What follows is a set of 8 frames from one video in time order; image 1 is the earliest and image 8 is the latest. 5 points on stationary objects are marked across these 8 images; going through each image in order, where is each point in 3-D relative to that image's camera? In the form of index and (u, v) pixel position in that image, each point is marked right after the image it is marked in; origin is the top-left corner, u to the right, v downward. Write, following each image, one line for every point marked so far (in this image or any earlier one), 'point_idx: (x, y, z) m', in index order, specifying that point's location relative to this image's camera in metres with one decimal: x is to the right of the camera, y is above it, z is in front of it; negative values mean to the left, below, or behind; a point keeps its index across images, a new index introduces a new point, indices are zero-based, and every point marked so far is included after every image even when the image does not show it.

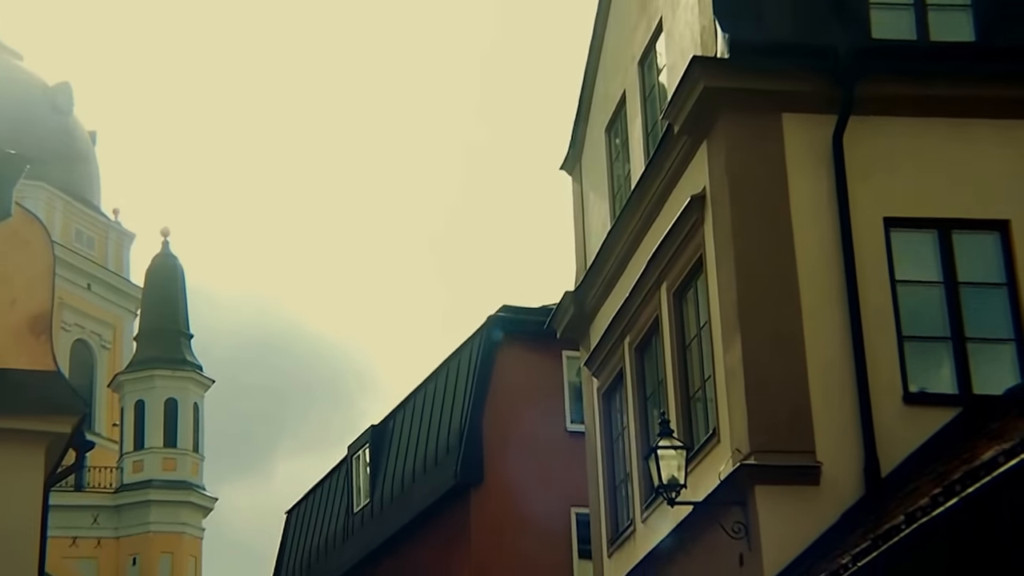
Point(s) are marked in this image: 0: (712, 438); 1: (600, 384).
0: (+2.2, -1.7, +15.5) m
1: (+1.1, -1.2, +18.9) m
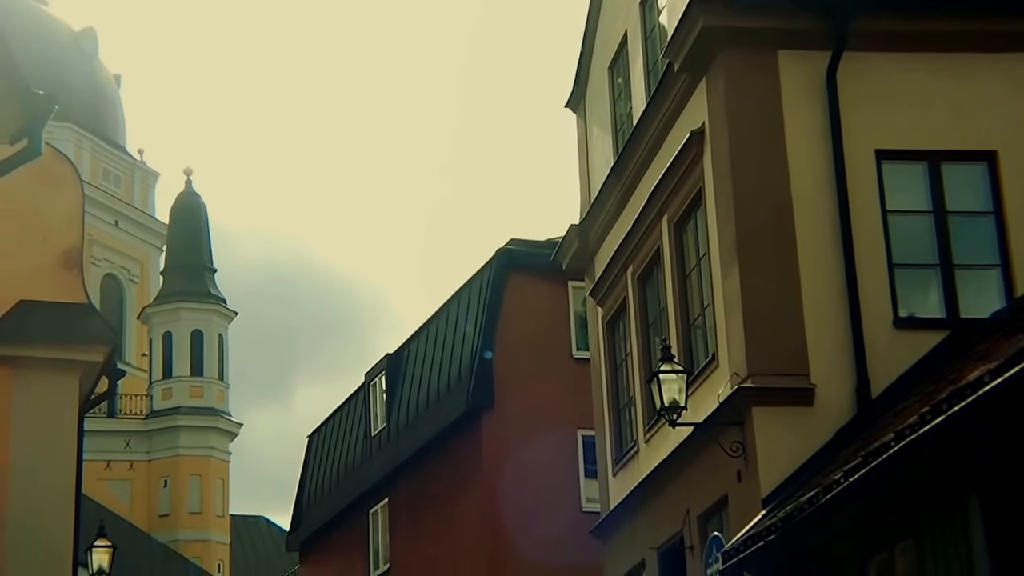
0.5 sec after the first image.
0: (+2.3, -0.9, +16.2) m
1: (+1.3, -0.3, +19.7) m
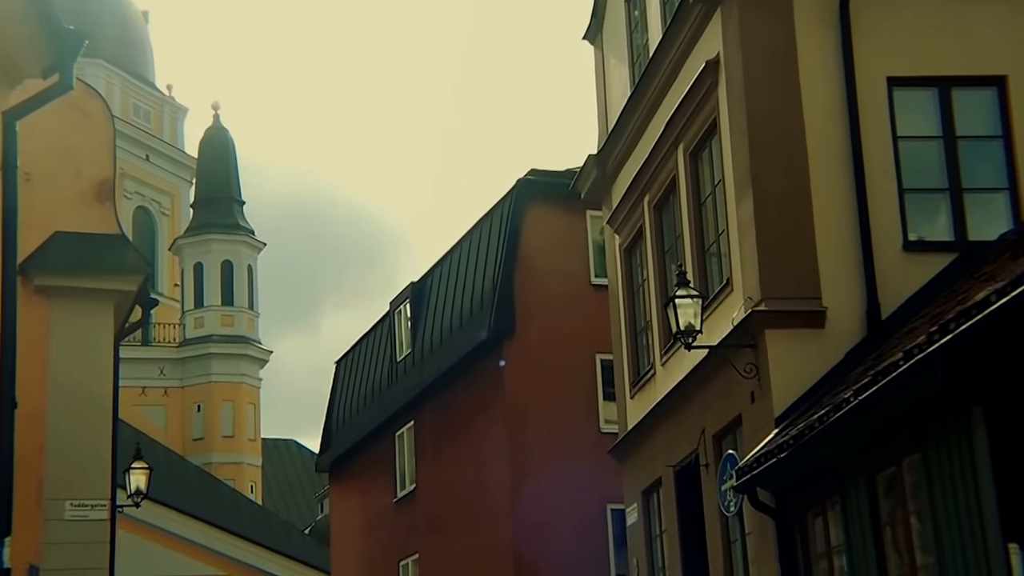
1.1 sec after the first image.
0: (+2.6, 0.0, +16.7) m
1: (+1.6, +0.7, +20.1) m
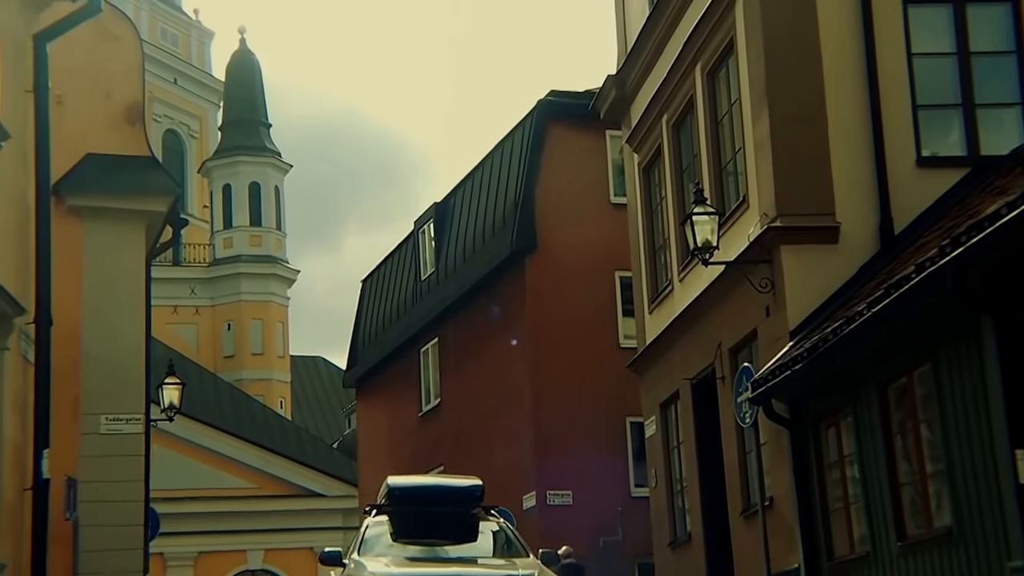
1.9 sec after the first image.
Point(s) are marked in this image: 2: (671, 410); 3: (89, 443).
0: (+2.8, +1.0, +17.0) m
1: (+1.9, +1.9, +20.4) m
2: (+2.2, -1.7, +19.6) m
3: (-5.4, -2.0, +17.9) m
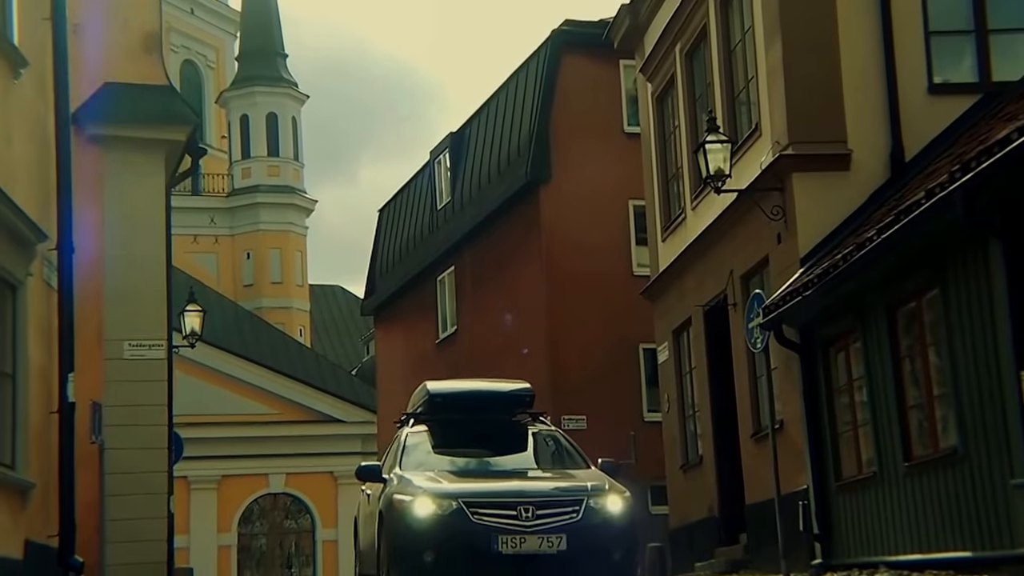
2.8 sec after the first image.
0: (+3.0, +1.9, +17.1) m
1: (+2.1, +2.9, +20.5) m
2: (+2.4, -0.7, +19.8) m
3: (-5.2, -1.0, +18.3) m
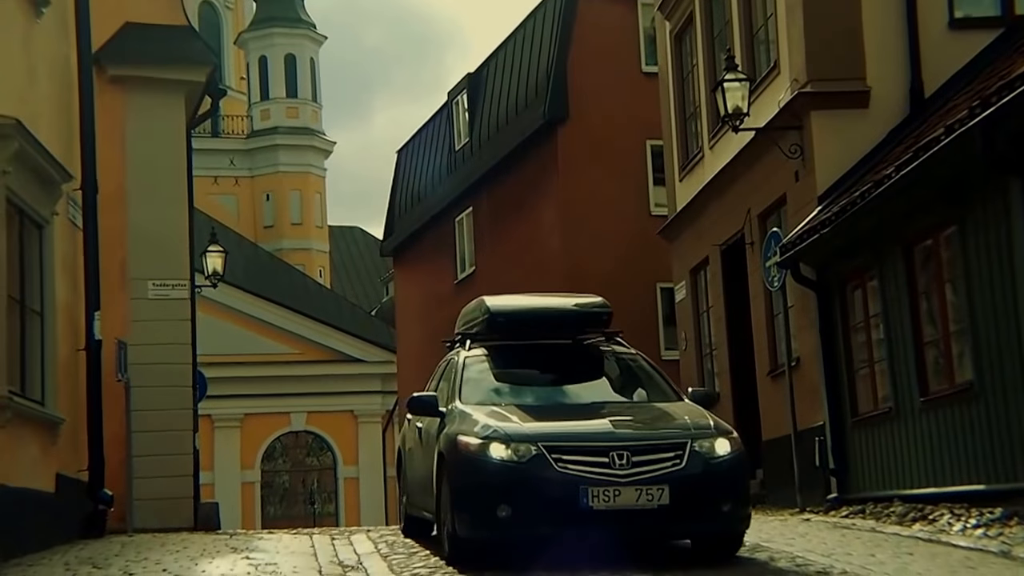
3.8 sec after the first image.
0: (+3.2, +2.7, +17.2) m
1: (+2.4, +3.8, +20.5) m
2: (+2.7, +0.2, +19.9) m
3: (-5.0, -0.3, +18.5) m
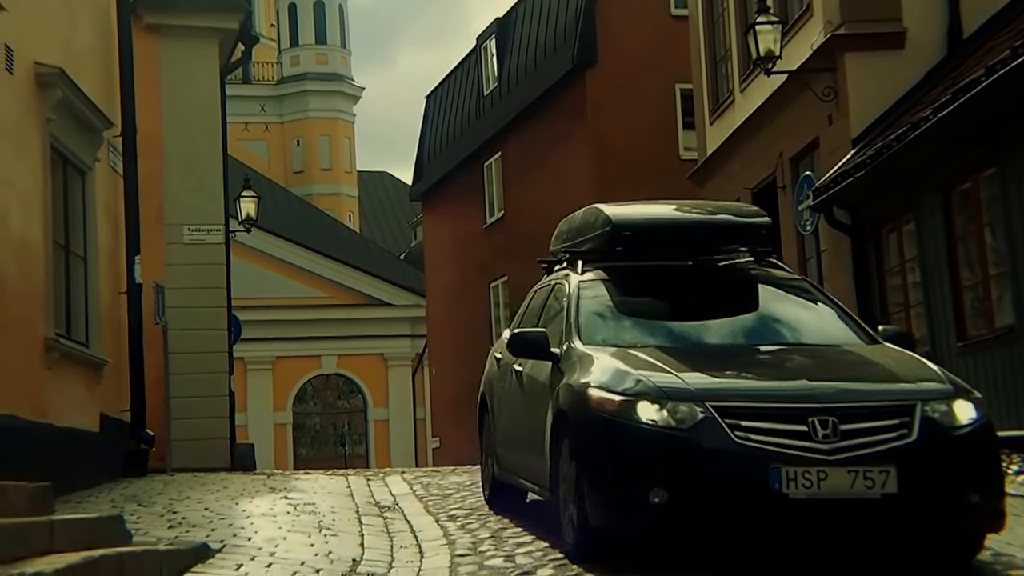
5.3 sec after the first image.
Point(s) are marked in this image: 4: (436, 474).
0: (+3.6, +3.4, +17.1) m
1: (+2.8, +4.6, +20.5) m
2: (+3.1, +1.0, +20.0) m
3: (-4.6, +0.5, +18.6) m
4: (-1.0, -2.2, +17.4) m
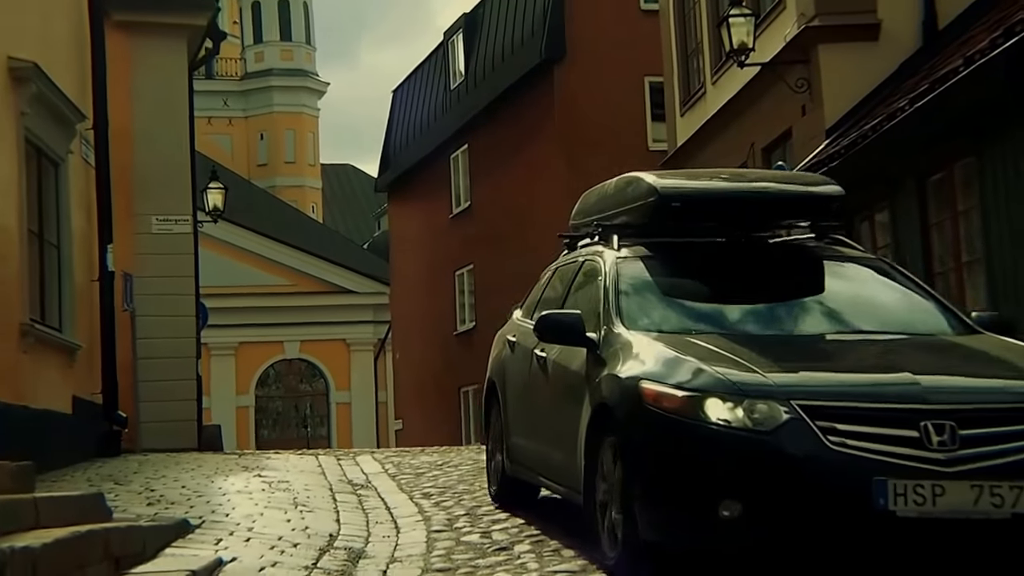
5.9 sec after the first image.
0: (+3.3, +3.5, +17.2) m
1: (+2.3, +4.7, +20.5) m
2: (+2.6, +1.0, +20.0) m
3: (-5.0, +0.6, +18.2) m
4: (-1.3, -2.1, +17.2) m
